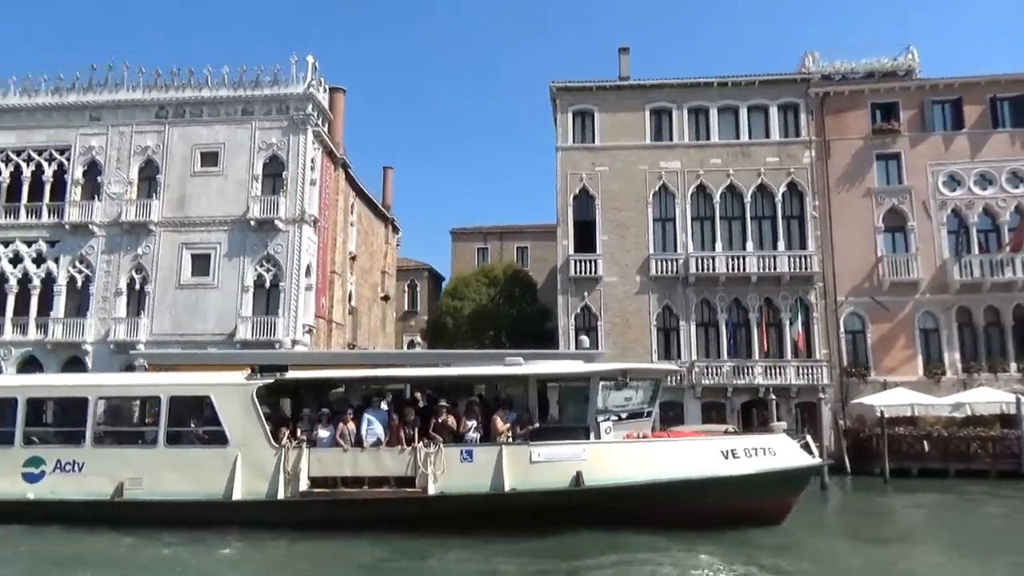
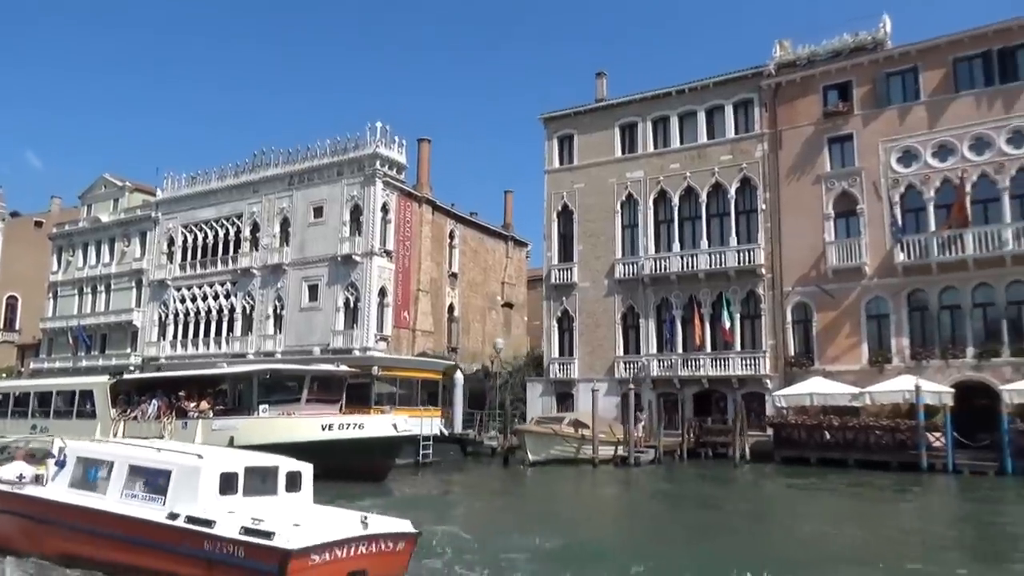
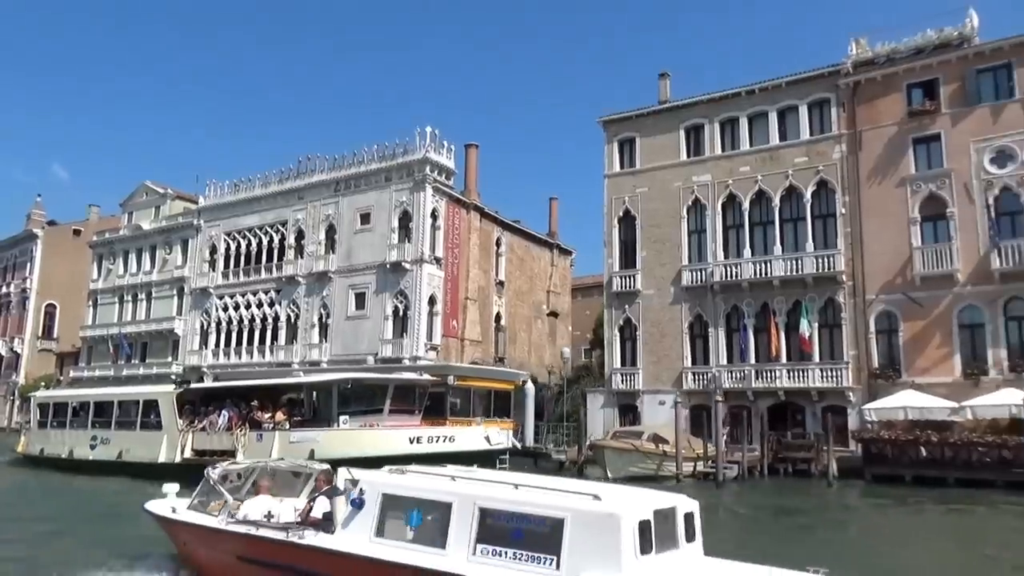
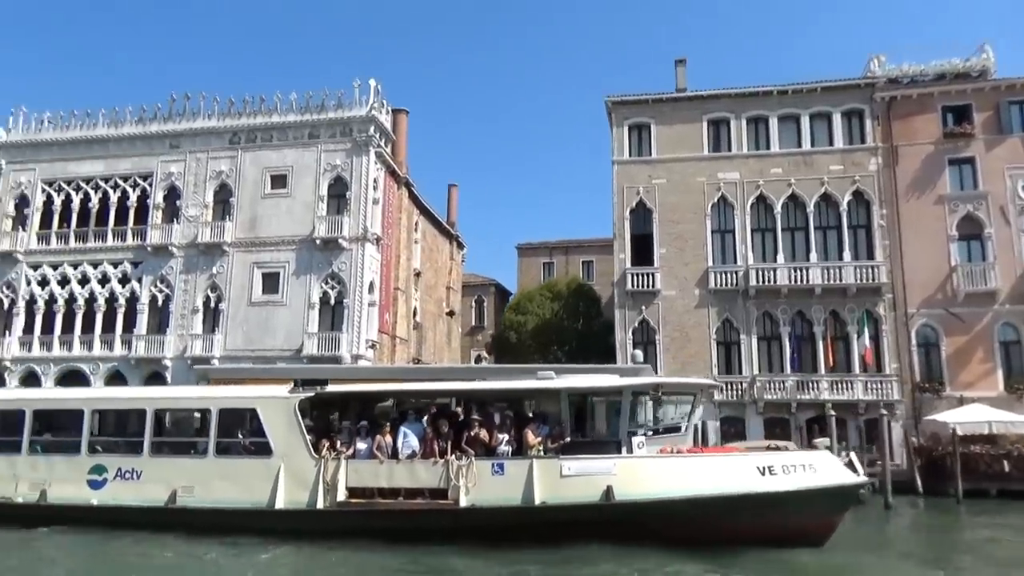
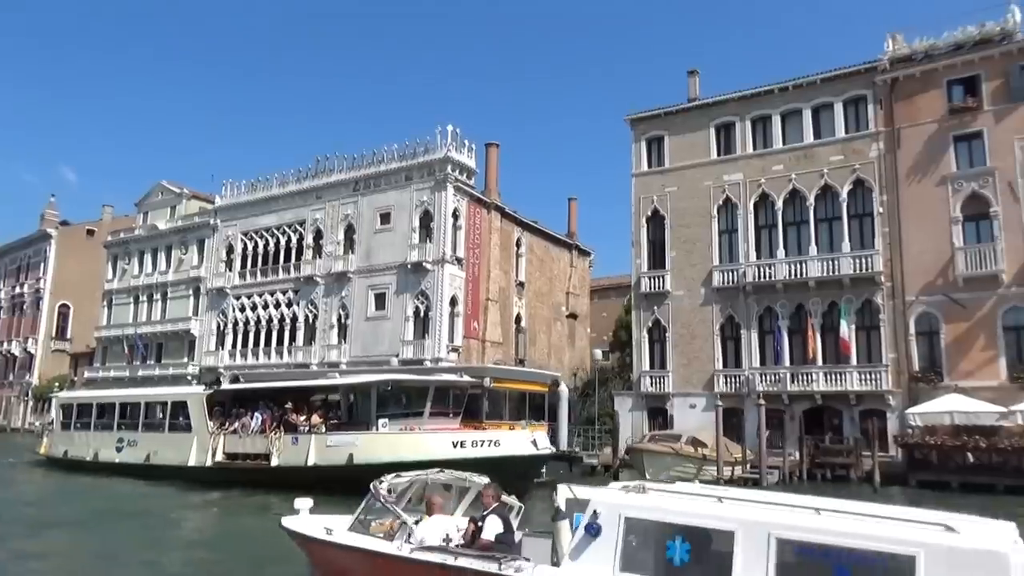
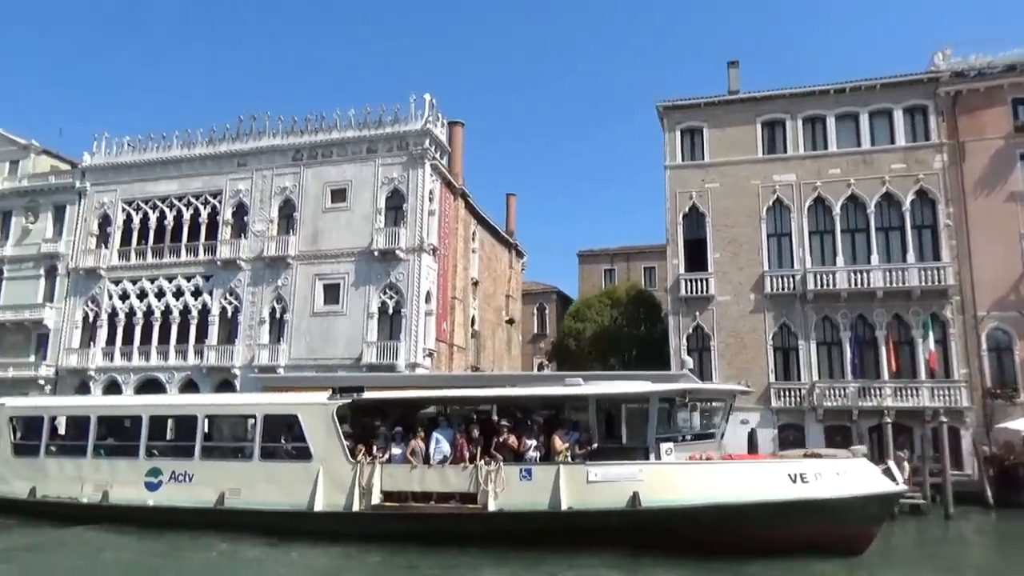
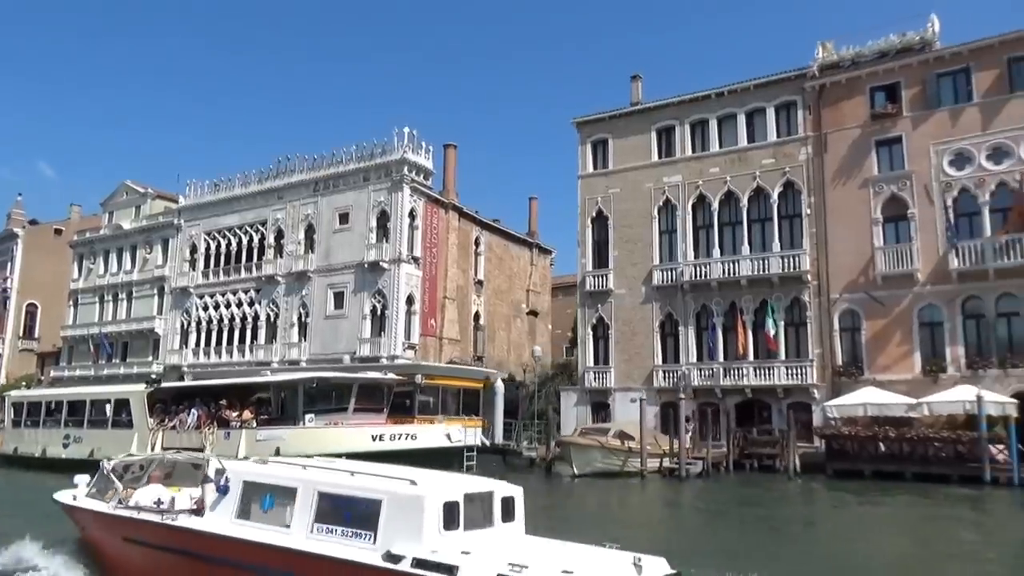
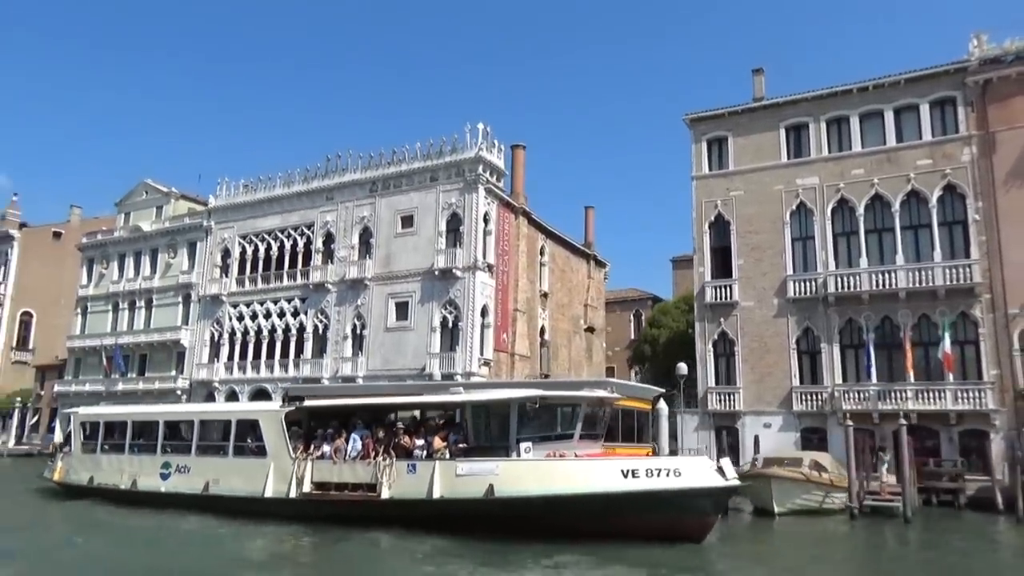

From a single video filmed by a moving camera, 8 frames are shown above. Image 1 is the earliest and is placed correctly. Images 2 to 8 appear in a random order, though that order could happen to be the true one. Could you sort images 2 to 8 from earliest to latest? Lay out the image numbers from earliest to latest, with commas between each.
4, 6, 8, 5, 3, 7, 2
